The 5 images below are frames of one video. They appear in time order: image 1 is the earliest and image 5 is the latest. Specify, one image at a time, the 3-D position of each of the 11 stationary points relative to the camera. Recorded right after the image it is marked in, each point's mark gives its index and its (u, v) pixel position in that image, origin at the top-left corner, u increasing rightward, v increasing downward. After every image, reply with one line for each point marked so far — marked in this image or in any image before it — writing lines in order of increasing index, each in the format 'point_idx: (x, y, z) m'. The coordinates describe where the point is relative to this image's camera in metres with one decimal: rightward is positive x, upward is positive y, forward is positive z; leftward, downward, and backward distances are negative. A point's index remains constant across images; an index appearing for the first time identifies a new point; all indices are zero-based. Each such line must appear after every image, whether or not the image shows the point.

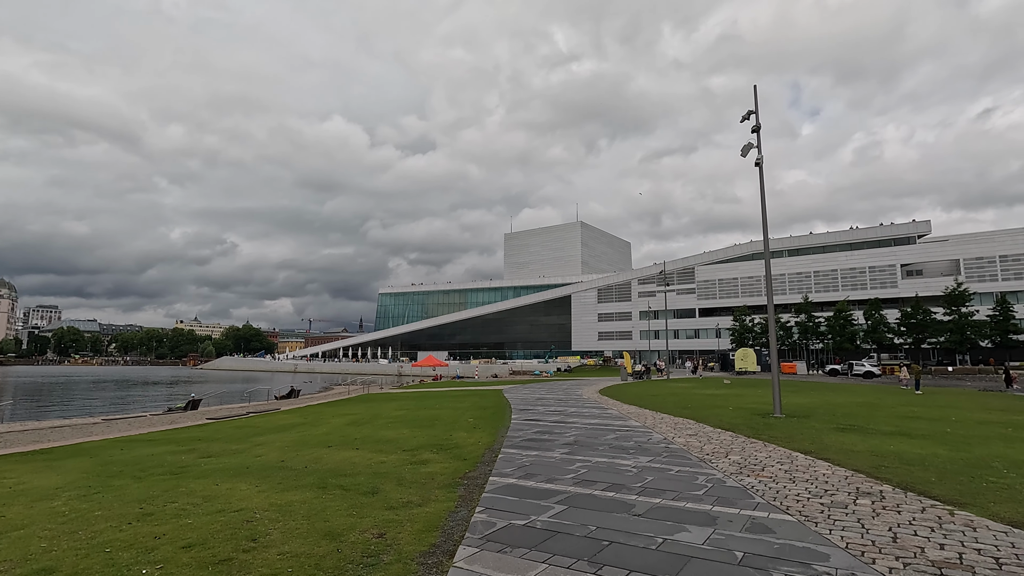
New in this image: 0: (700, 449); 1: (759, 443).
0: (+4.2, -3.6, +11.9) m
1: (+5.9, -3.7, +12.7) m
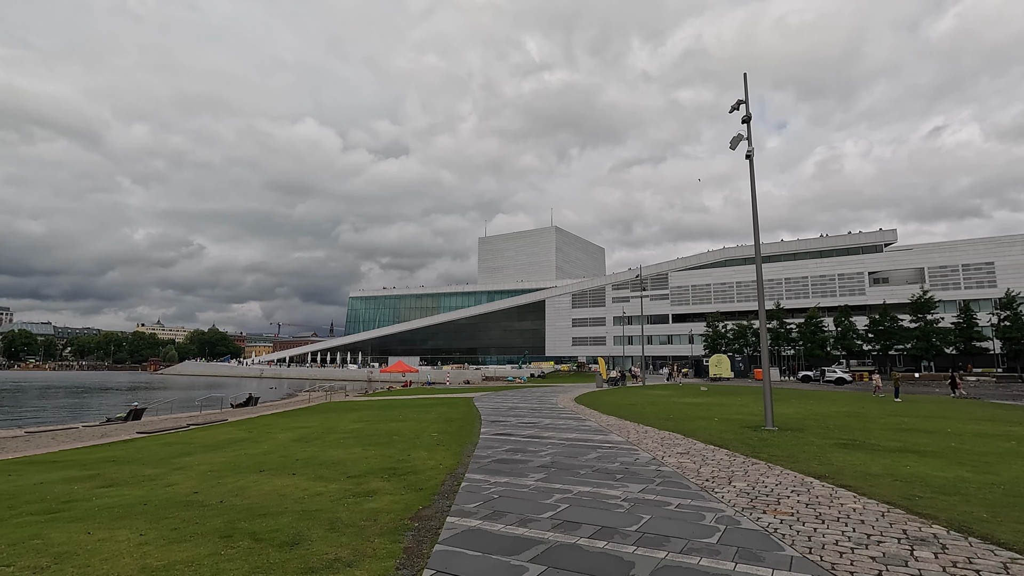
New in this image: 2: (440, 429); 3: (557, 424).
0: (+3.6, -3.6, +10.2) m
1: (+5.2, -3.7, +11.1) m
2: (-2.4, -4.7, +17.6) m
3: (+1.6, -4.9, +19.0) m
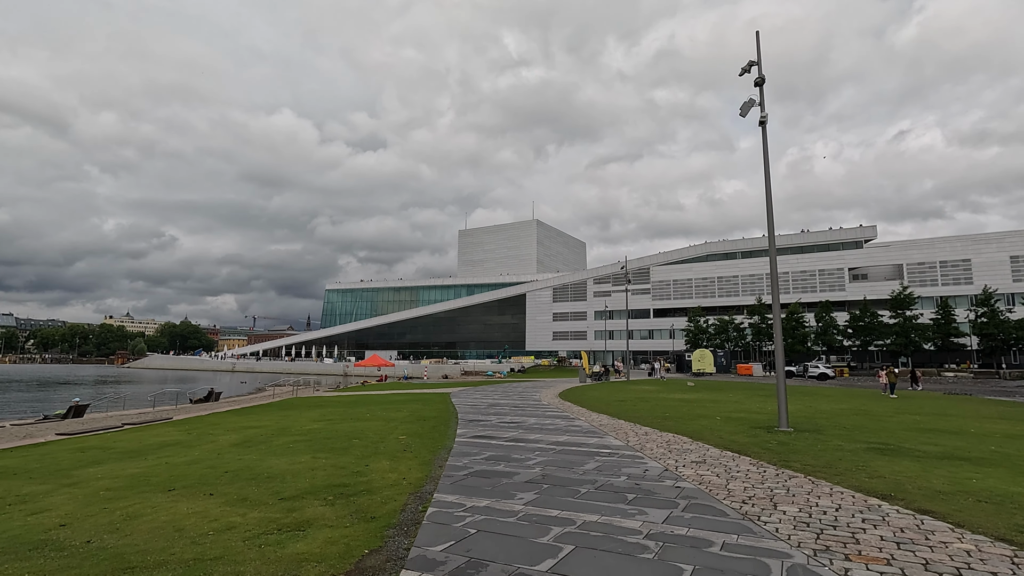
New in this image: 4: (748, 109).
0: (+3.3, -3.1, +8.1) m
1: (+4.9, -3.2, +9.0) m
2: (-3.0, -4.2, +15.3) m
3: (+1.0, -4.3, +16.8) m
4: (+7.4, +5.6, +16.8) m
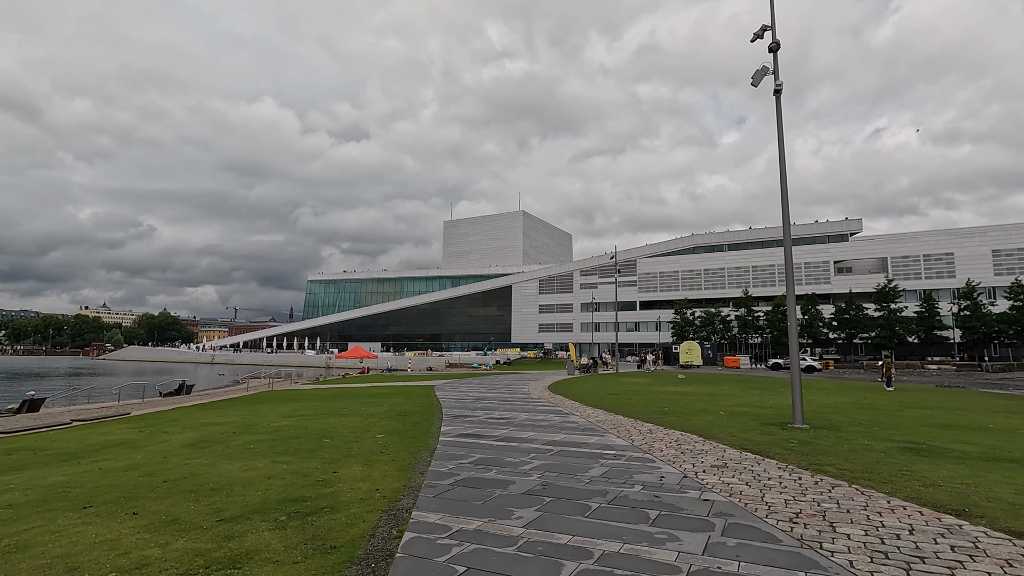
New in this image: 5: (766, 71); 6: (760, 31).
0: (+3.3, -2.8, +6.7) m
1: (+4.8, -2.9, +7.7) m
2: (-3.3, -3.7, +13.7) m
3: (+0.7, -3.8, +15.4) m
4: (+7.2, +6.1, +15.4) m
5: (+7.5, +6.4, +15.6) m
6: (+7.3, +7.6, +15.7) m
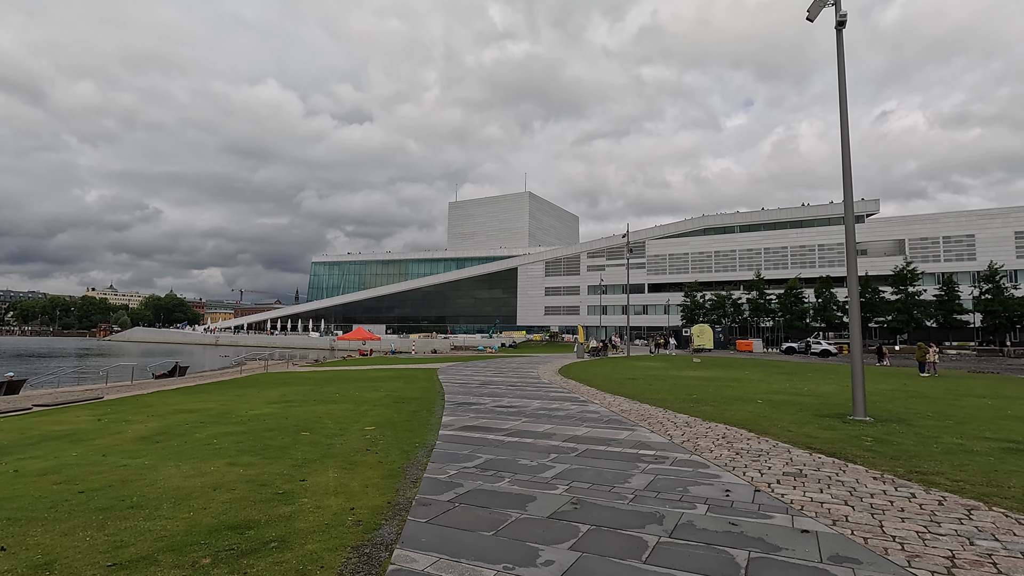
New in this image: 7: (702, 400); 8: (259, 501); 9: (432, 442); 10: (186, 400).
0: (+3.5, -2.3, +4.7) m
1: (+5.1, -2.4, +5.6) m
2: (-3.0, -2.9, +11.8) m
3: (+1.0, -3.1, +13.4) m
4: (+7.5, +6.8, +13.0) m
5: (+7.8, +7.1, +13.2) m
6: (+7.7, +8.3, +13.3) m
7: (+5.7, -3.4, +15.9) m
8: (-2.9, -2.4, +6.2) m
9: (-1.4, -2.8, +9.6) m
10: (-10.7, -3.6, +17.4) m
